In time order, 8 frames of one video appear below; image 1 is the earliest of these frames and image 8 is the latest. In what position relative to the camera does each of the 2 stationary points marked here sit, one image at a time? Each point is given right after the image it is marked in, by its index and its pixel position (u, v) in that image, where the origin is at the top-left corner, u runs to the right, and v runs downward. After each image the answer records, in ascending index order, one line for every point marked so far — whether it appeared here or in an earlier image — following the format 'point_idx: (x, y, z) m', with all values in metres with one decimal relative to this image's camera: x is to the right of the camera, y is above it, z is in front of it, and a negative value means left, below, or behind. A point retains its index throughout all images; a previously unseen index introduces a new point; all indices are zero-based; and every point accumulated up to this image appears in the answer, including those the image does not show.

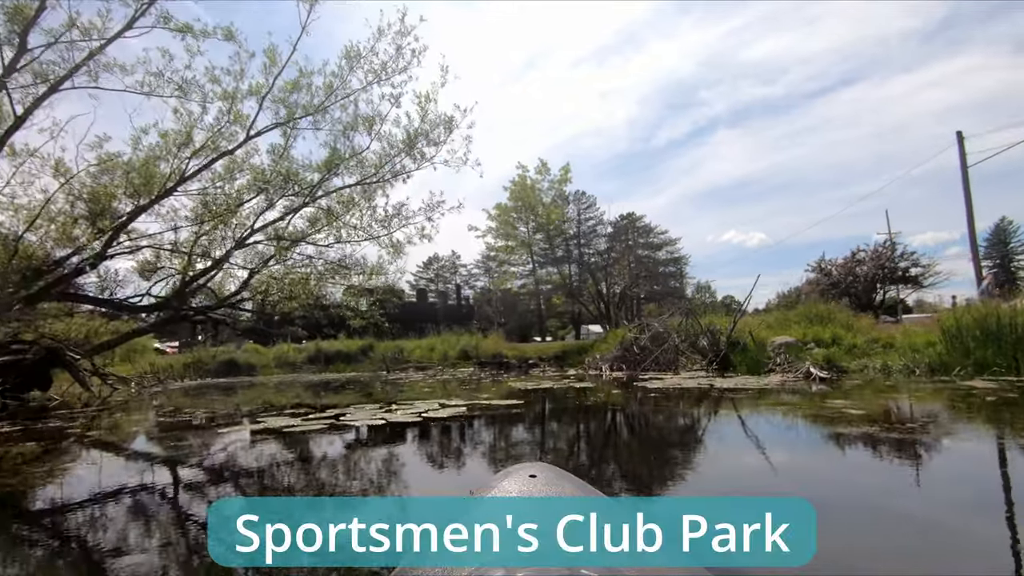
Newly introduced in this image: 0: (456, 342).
0: (-2.1, -1.9, +18.9) m
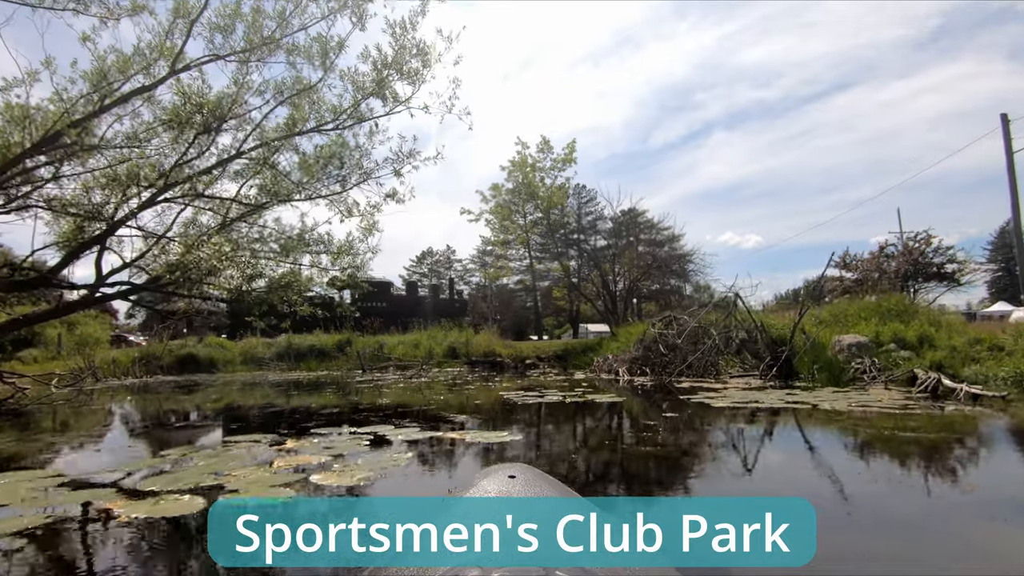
0: (-2.3, -1.7, +17.7) m
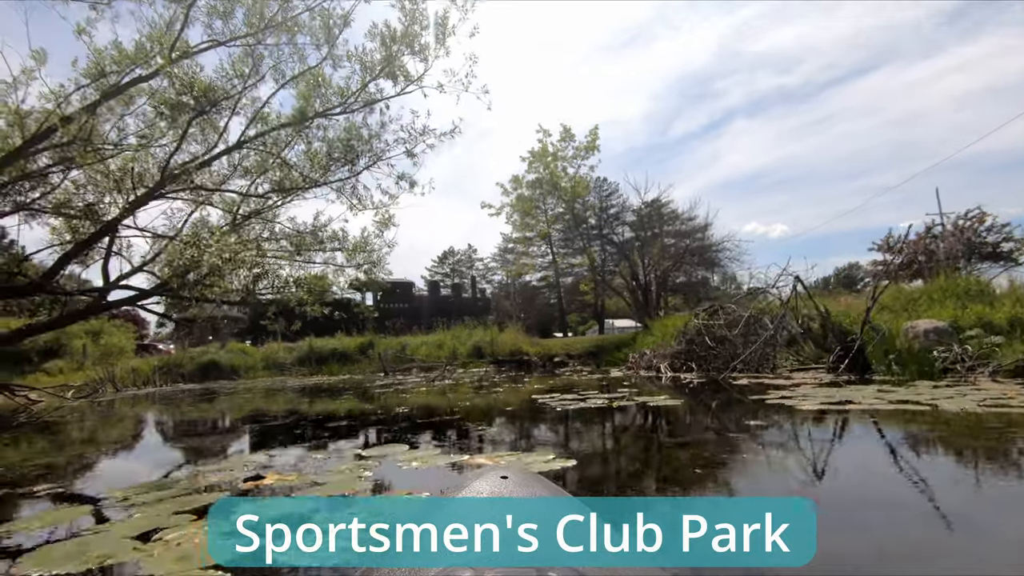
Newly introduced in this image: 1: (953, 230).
0: (-1.4, -1.6, +17.4) m
1: (+11.8, +1.5, +14.6) m
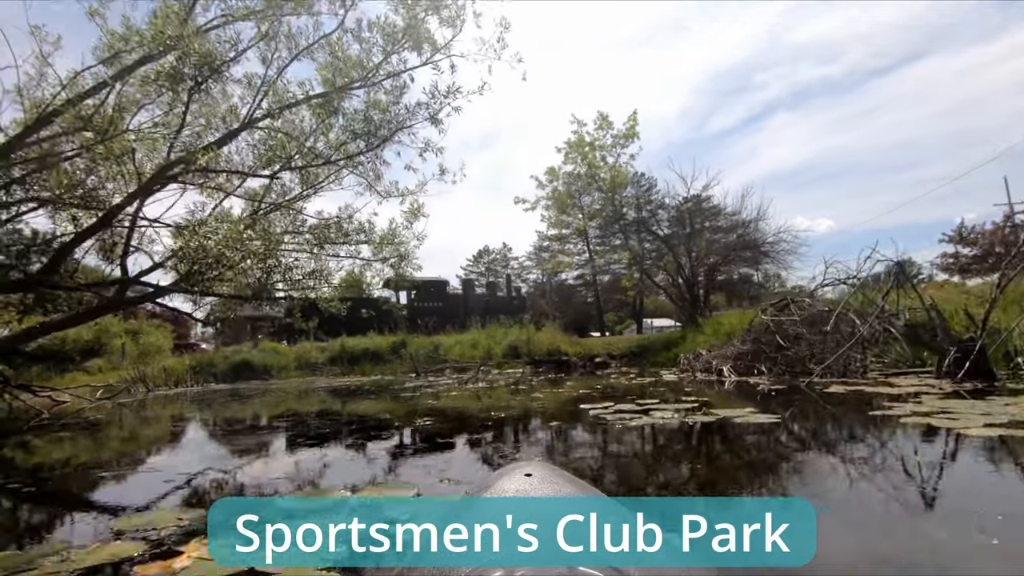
0: (-0.3, -1.6, +17.1) m
1: (+12.7, +1.7, +13.4) m
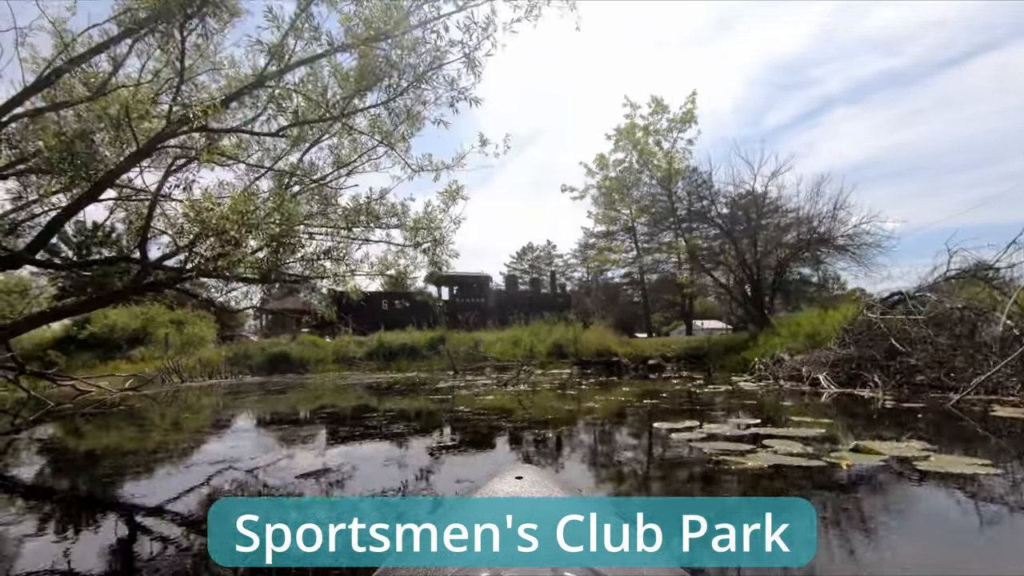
0: (+1.1, -1.5, +16.5) m
1: (+13.8, +1.6, +11.7) m
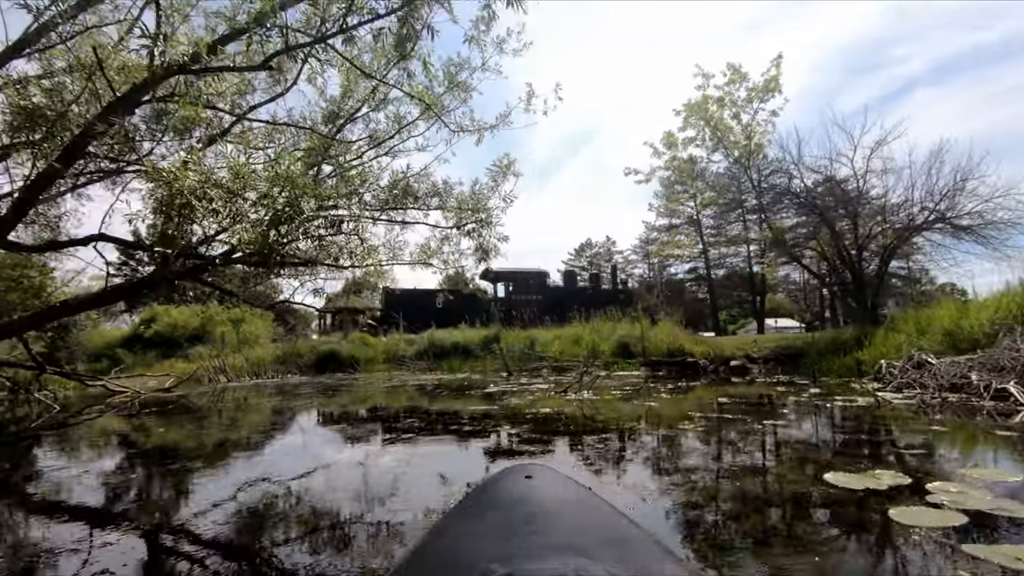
0: (+2.8, -1.3, +15.6) m
1: (+14.9, +1.8, +9.5) m
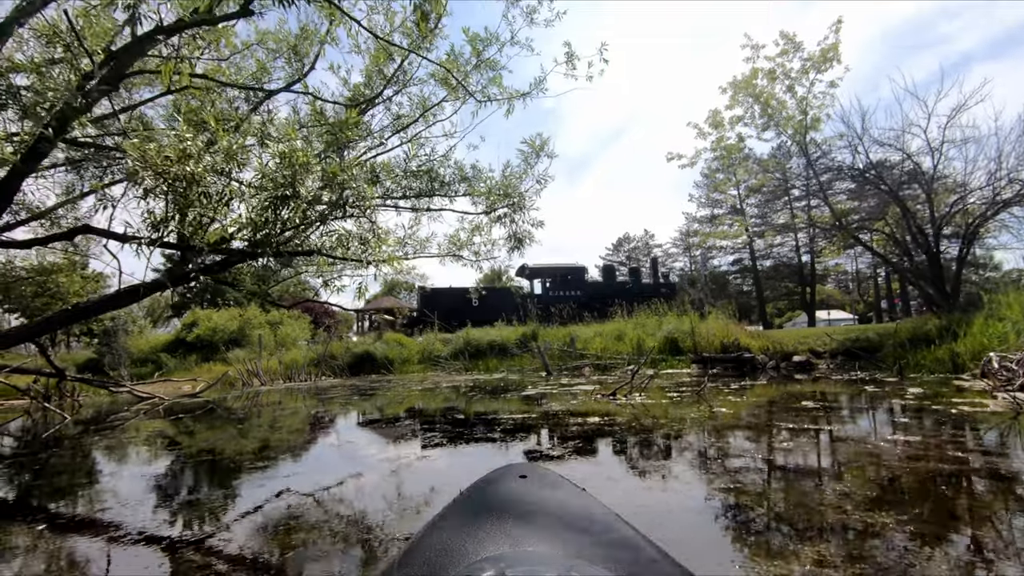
0: (+3.9, -1.2, +15.0) m
1: (+15.4, +2.3, +8.1) m
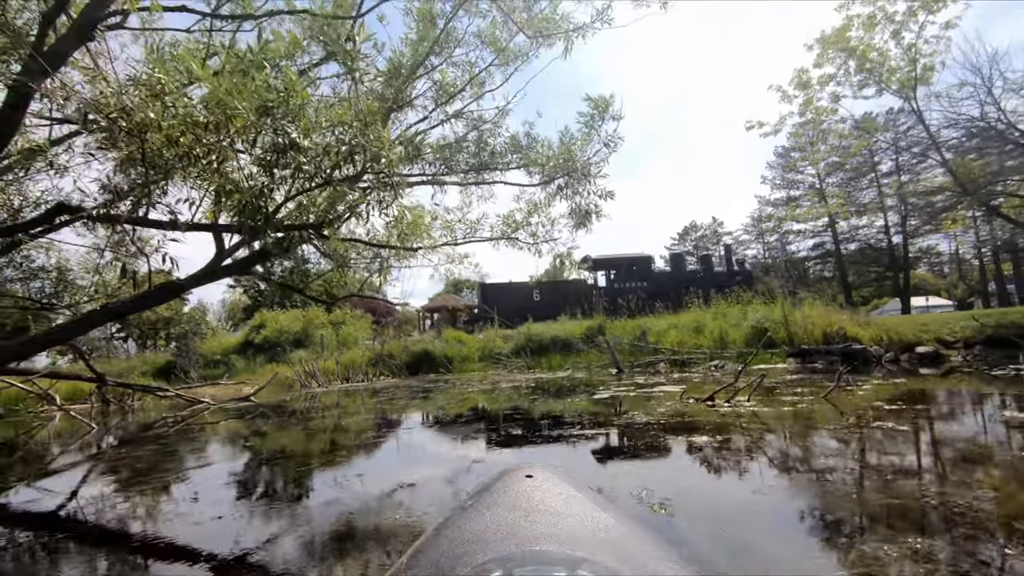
0: (+5.5, -0.9, +14.0) m
1: (+16.2, +2.8, +5.8) m
